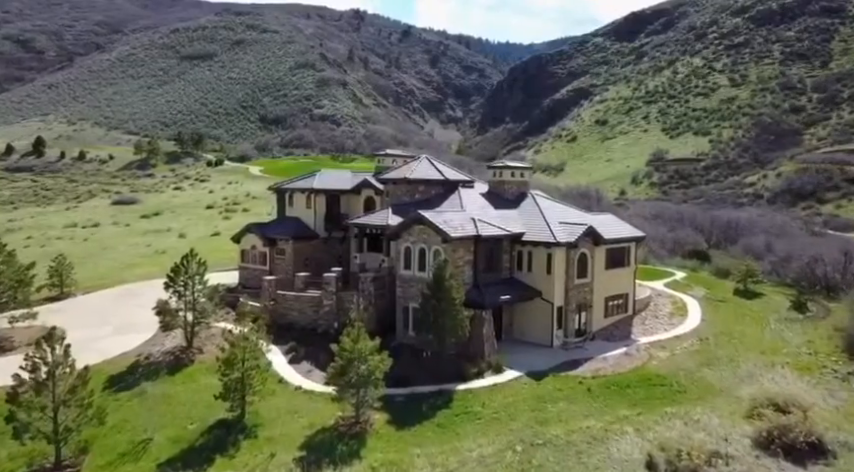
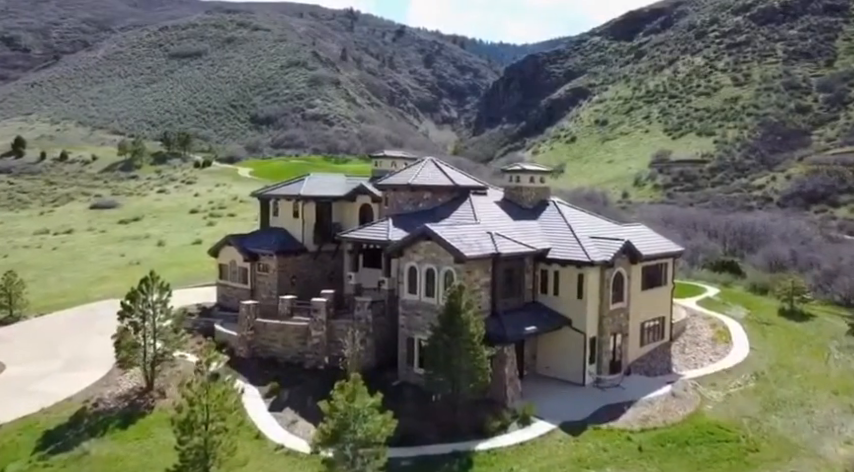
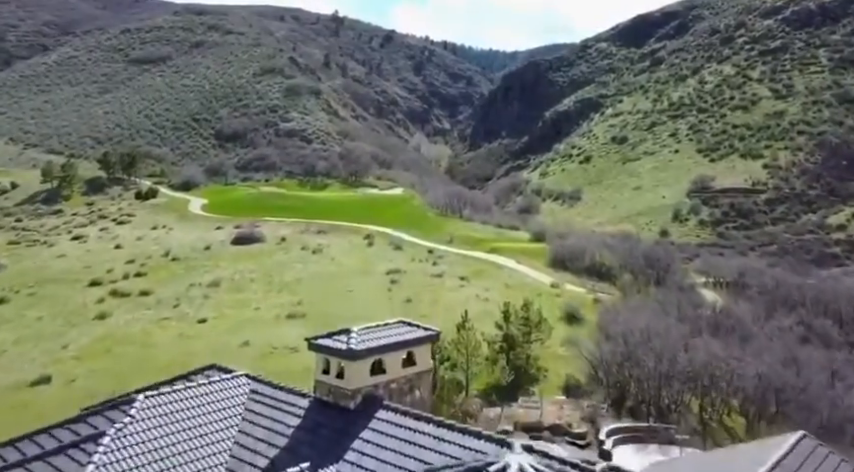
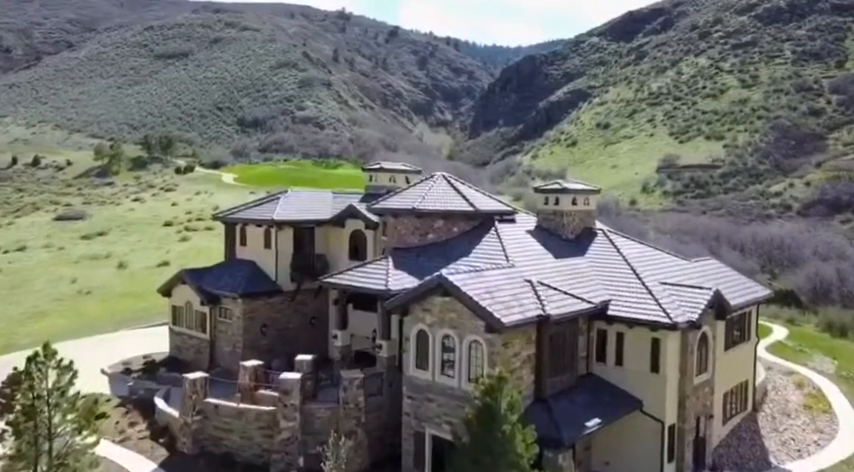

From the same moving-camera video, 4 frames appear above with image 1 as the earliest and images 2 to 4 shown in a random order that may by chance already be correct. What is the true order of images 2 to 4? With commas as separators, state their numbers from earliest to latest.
2, 4, 3
